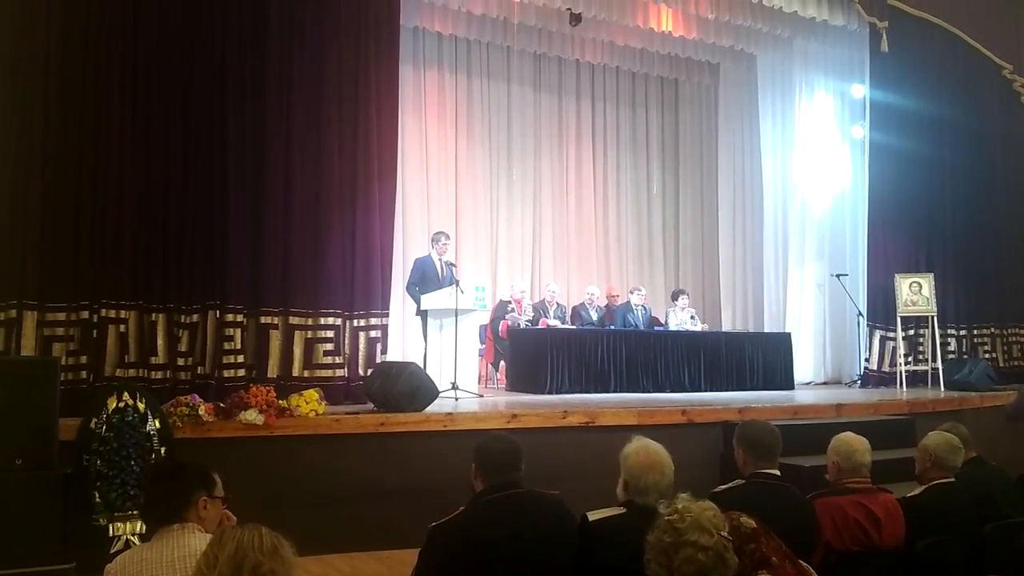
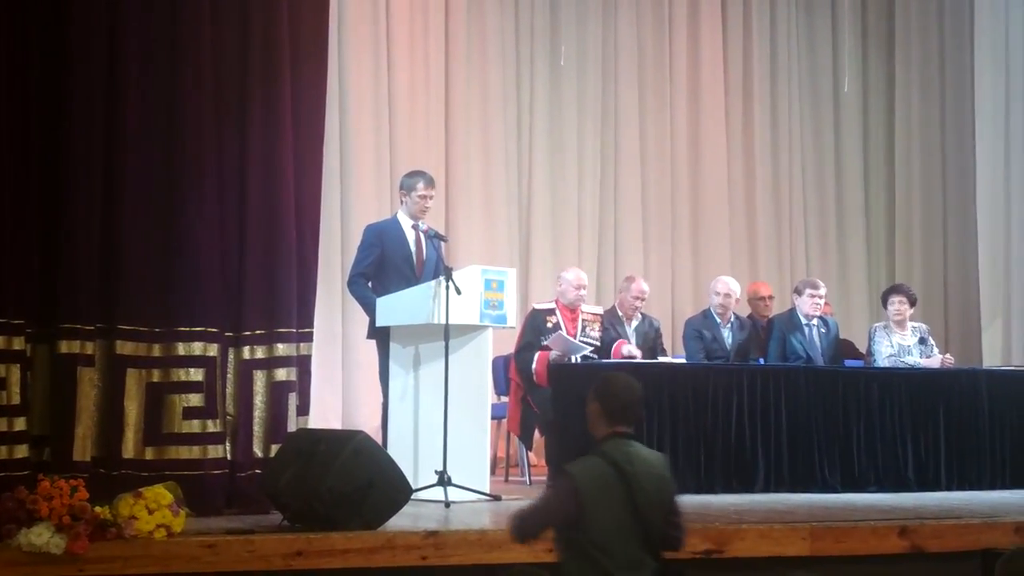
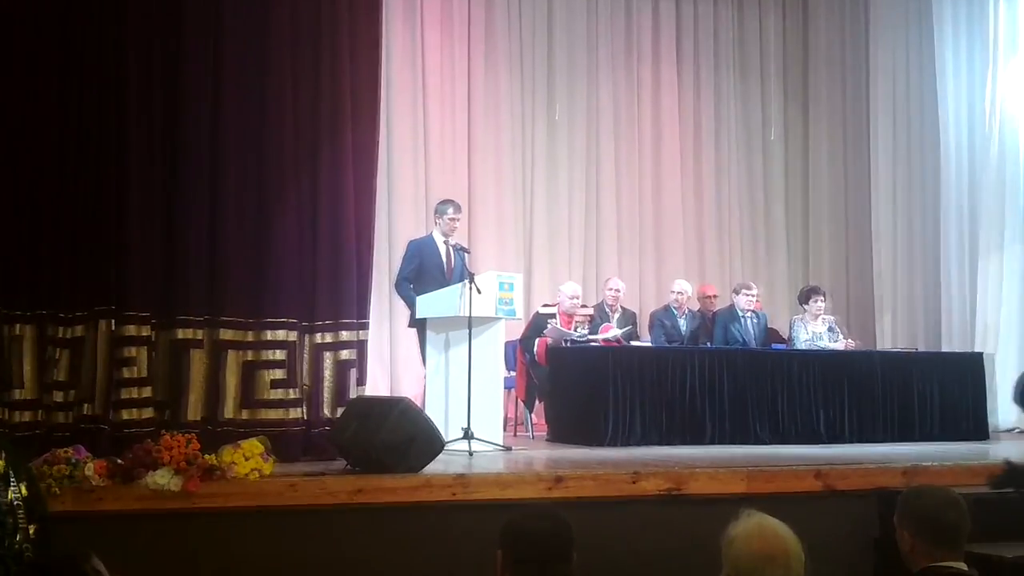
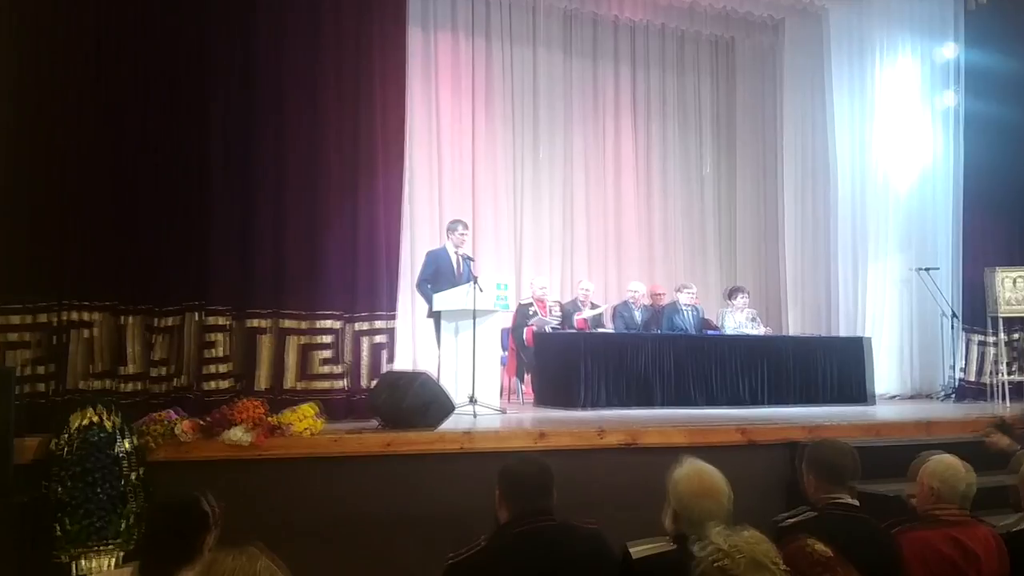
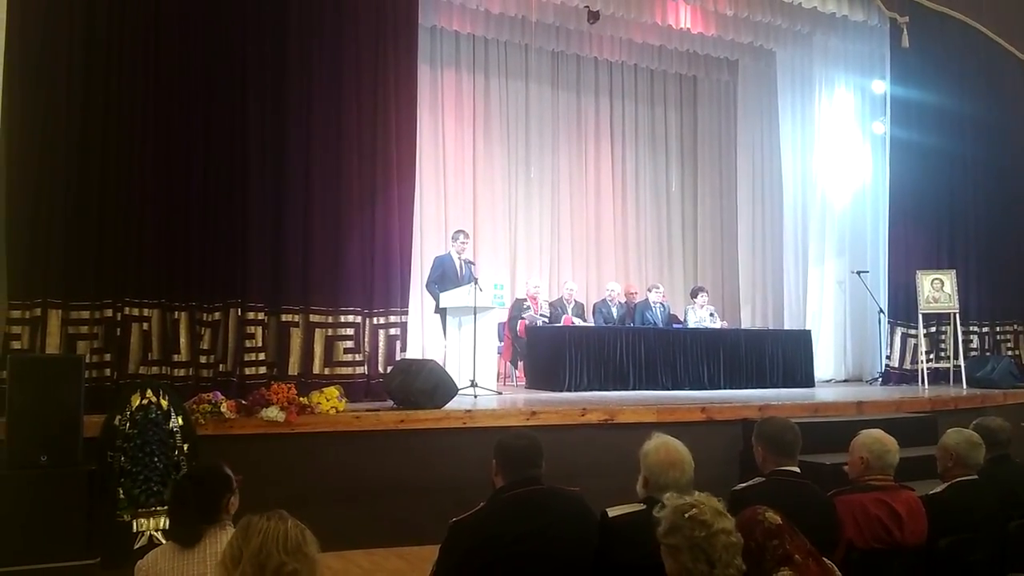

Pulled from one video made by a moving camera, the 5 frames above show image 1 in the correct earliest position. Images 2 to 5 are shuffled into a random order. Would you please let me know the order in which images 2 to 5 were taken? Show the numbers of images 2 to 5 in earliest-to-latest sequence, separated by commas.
5, 4, 3, 2
